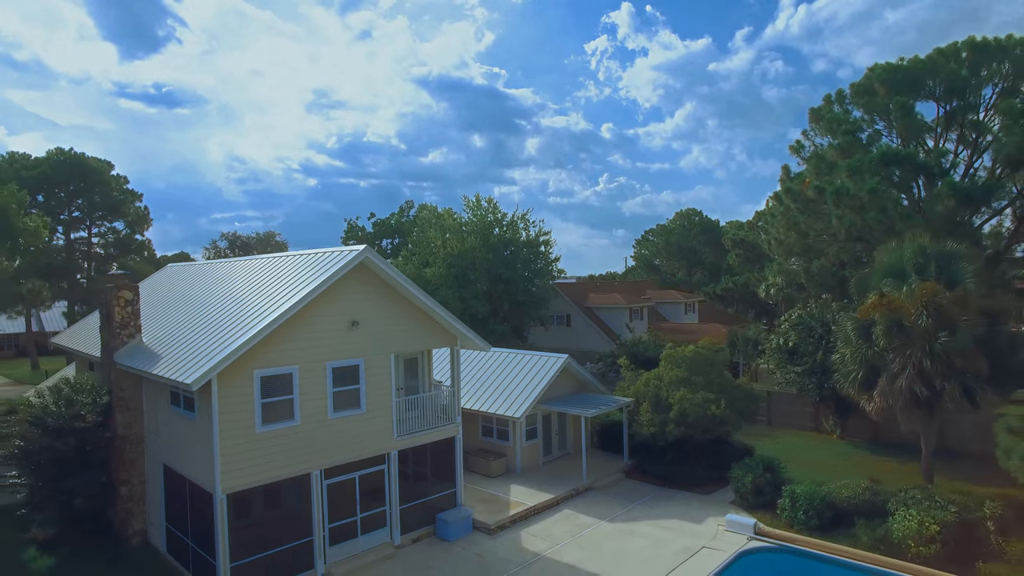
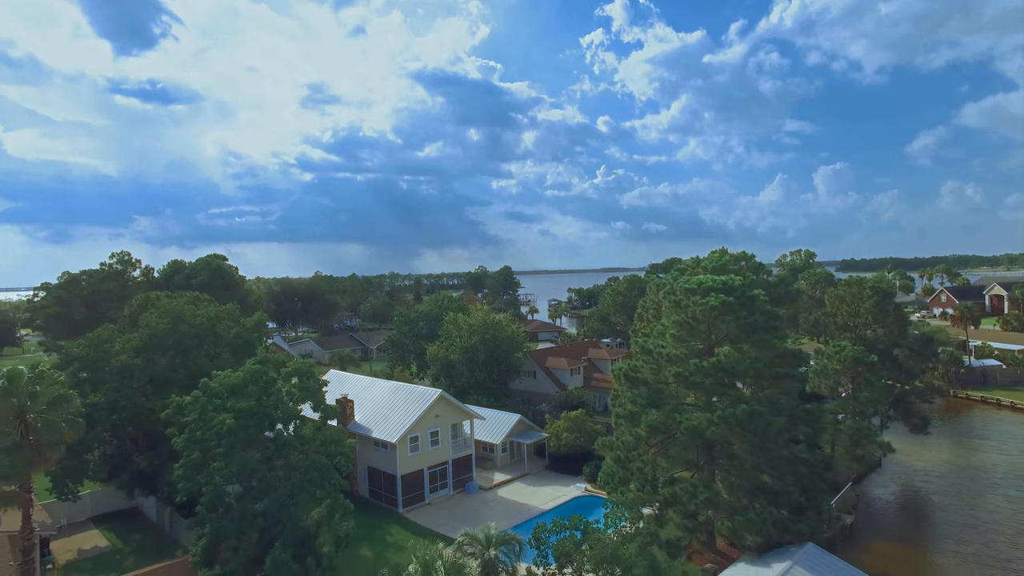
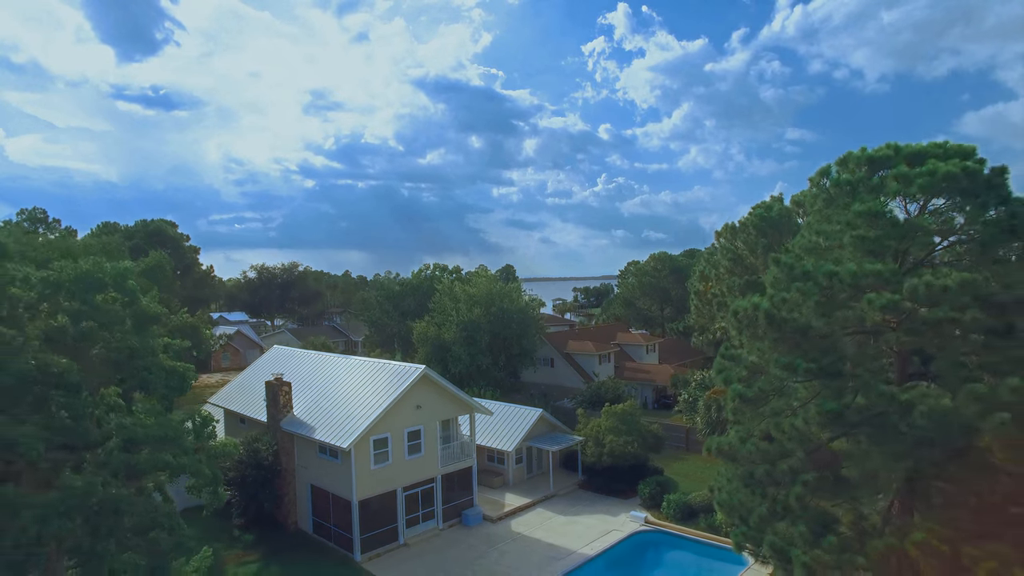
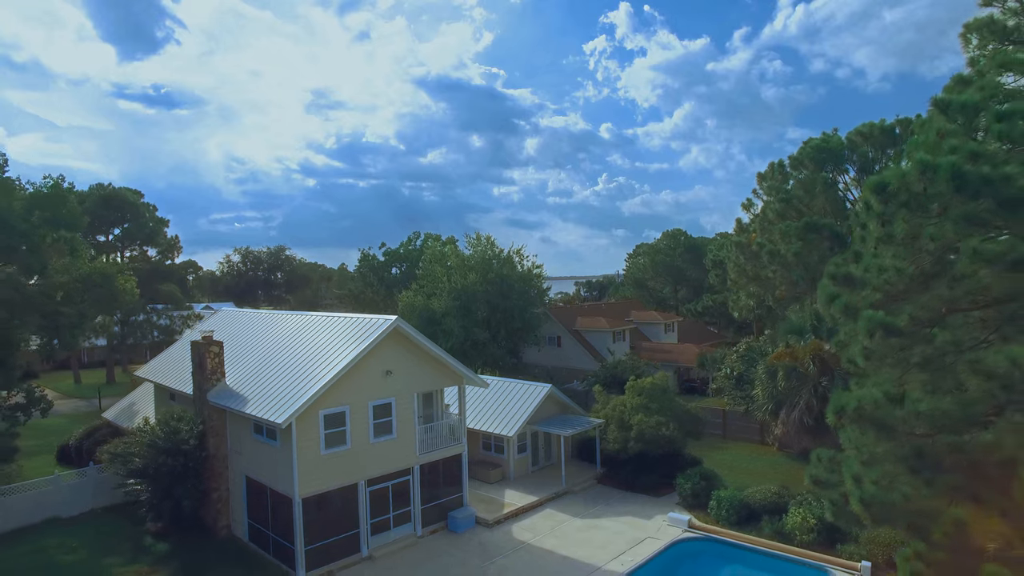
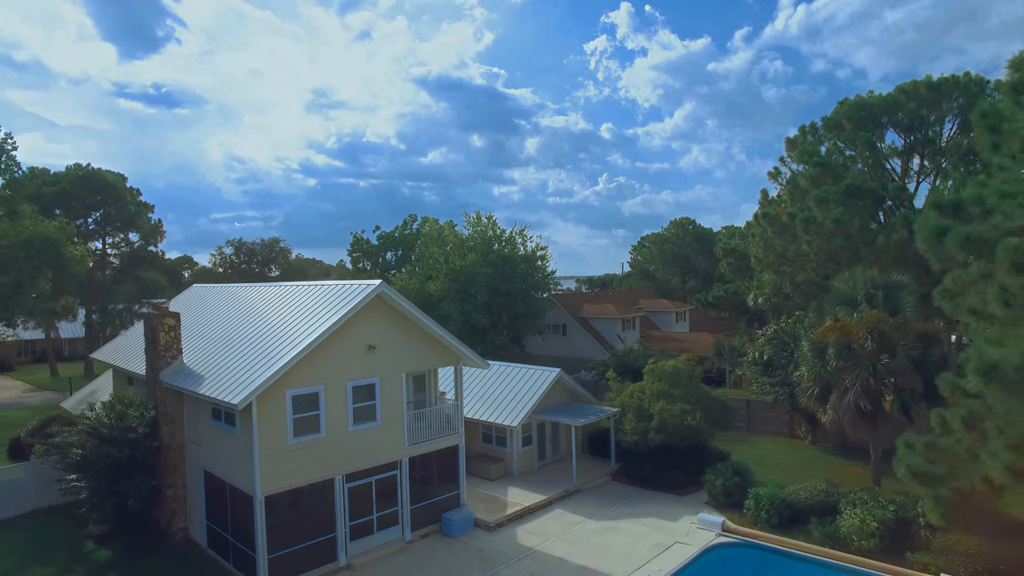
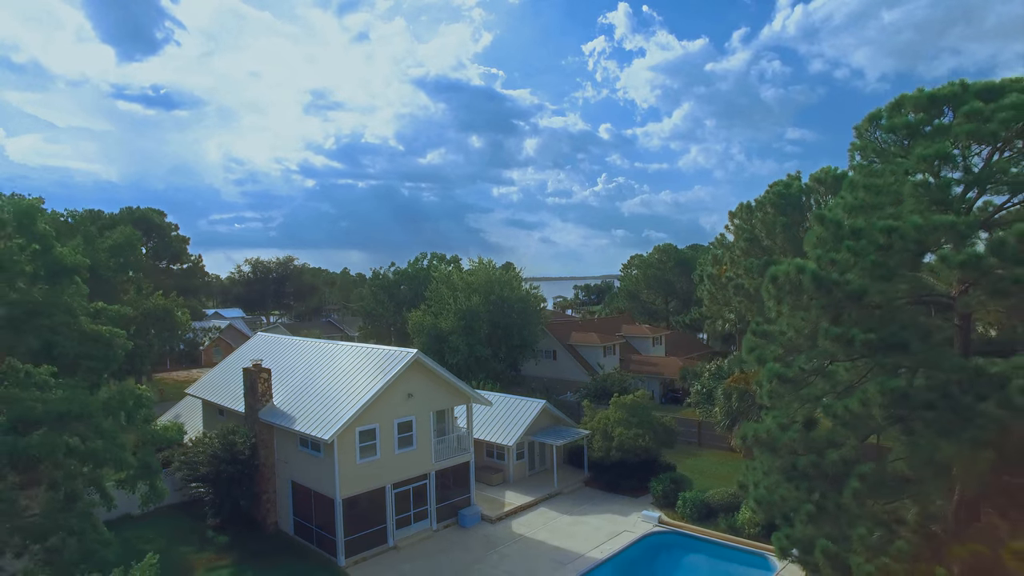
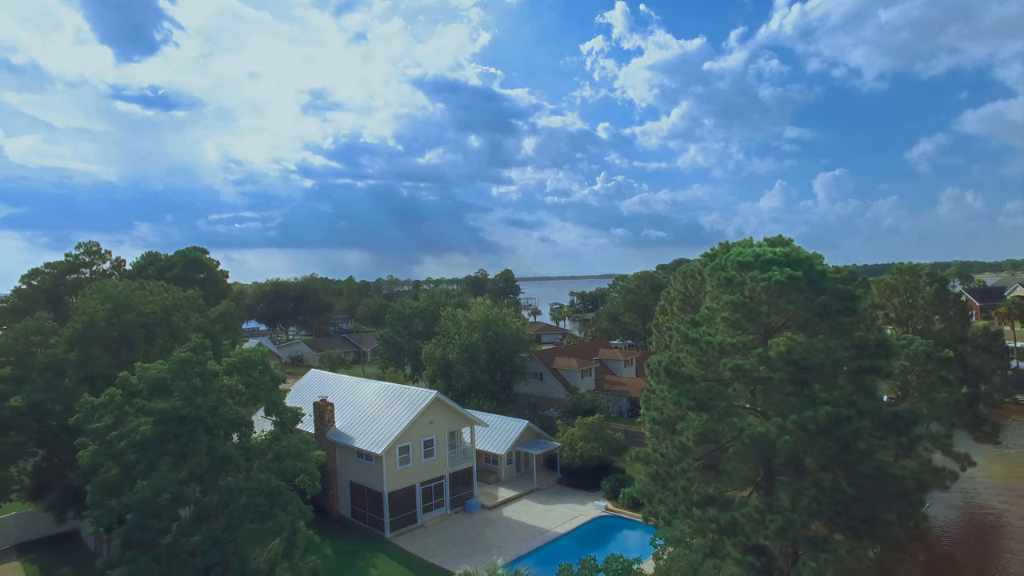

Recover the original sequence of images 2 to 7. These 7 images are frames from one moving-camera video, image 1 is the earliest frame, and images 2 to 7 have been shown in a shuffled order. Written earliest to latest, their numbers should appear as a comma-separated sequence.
5, 4, 6, 3, 7, 2
